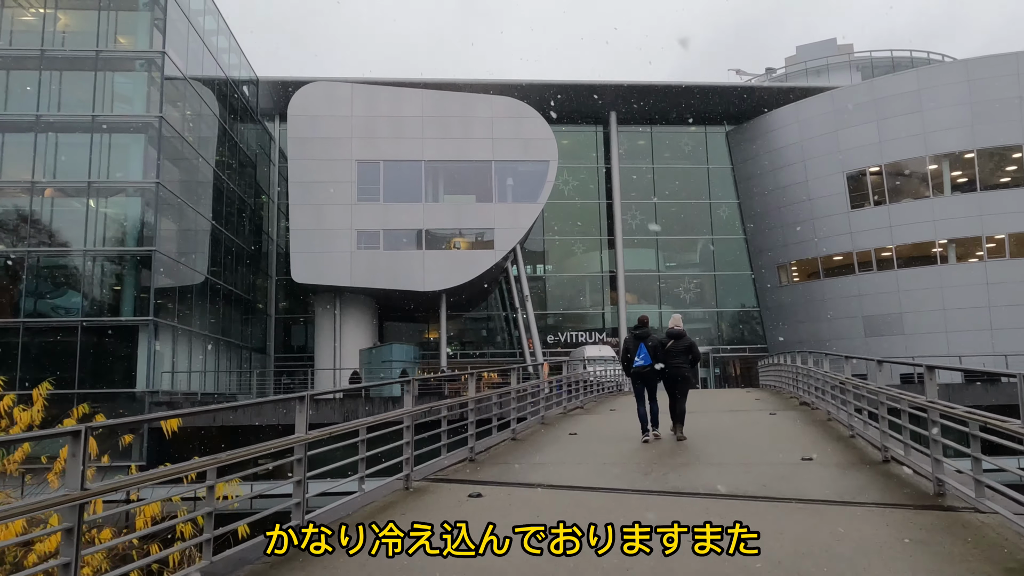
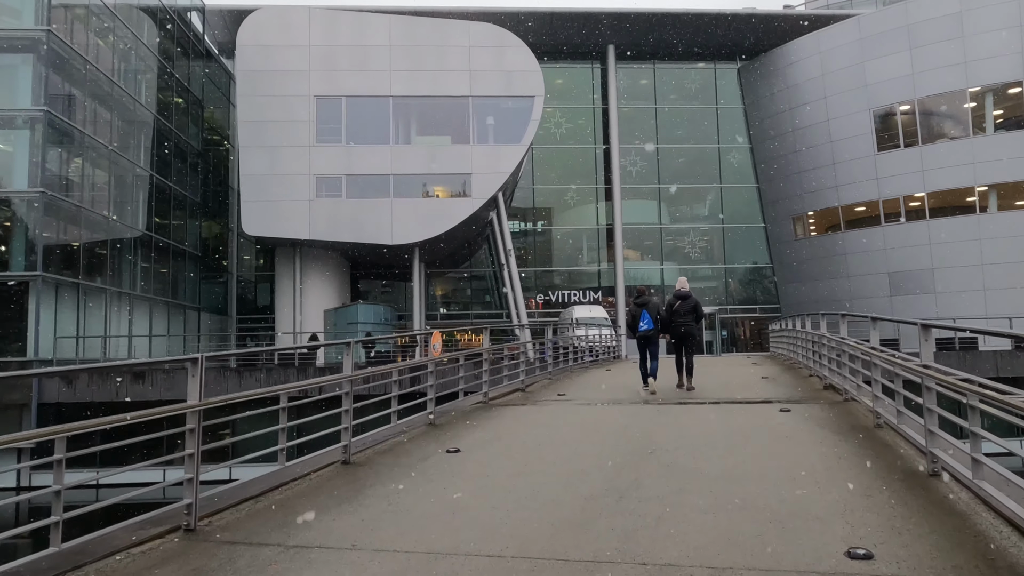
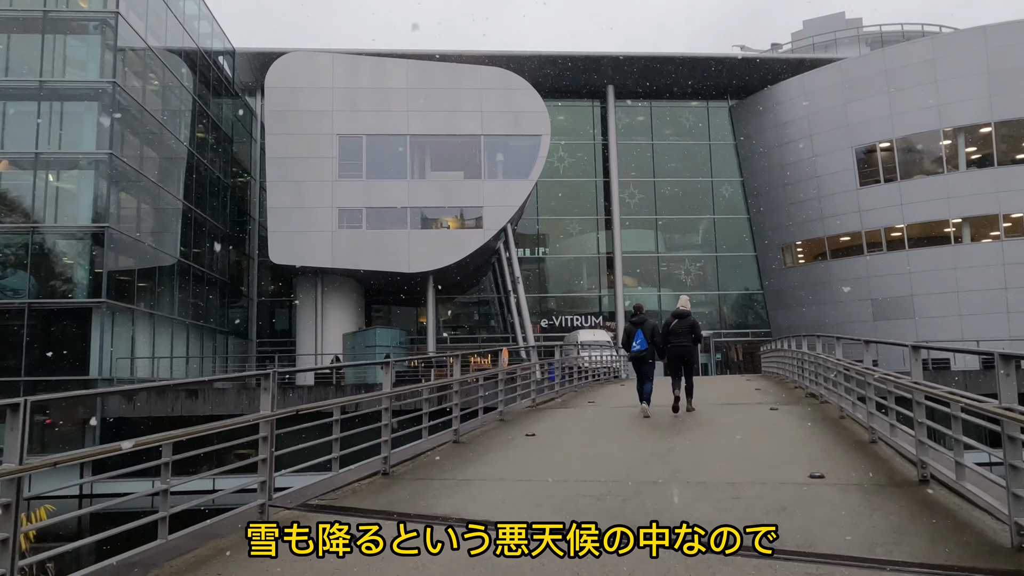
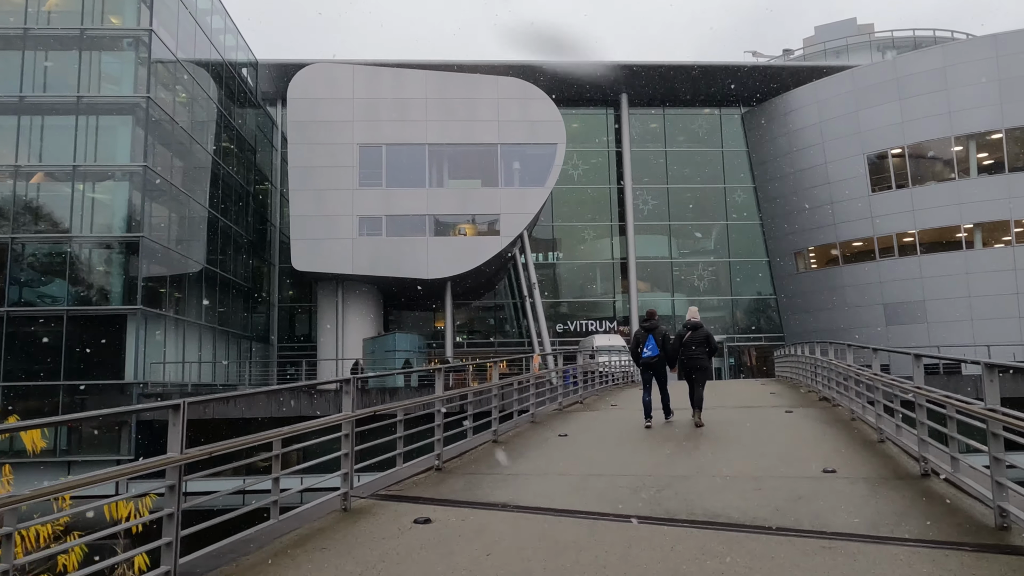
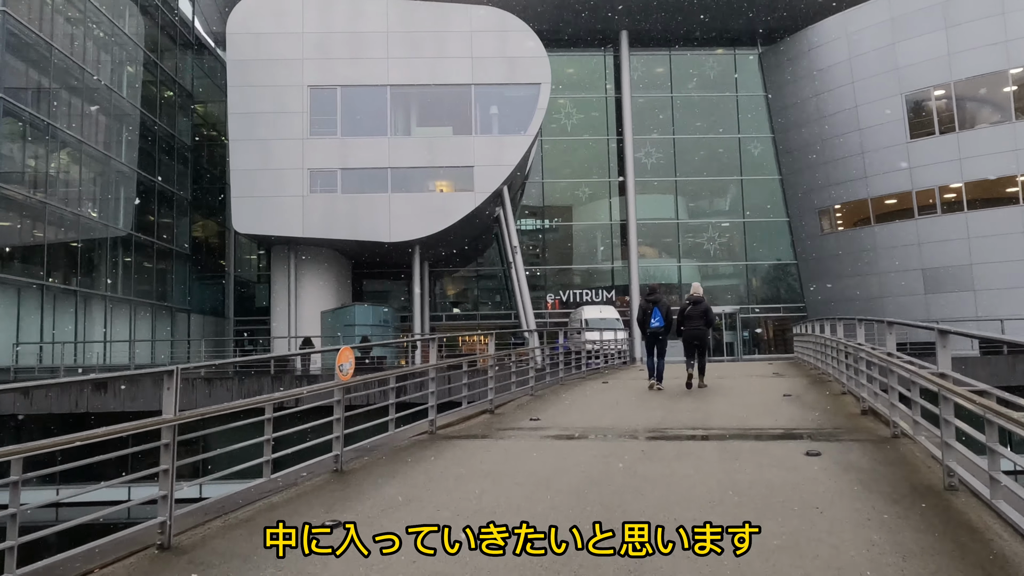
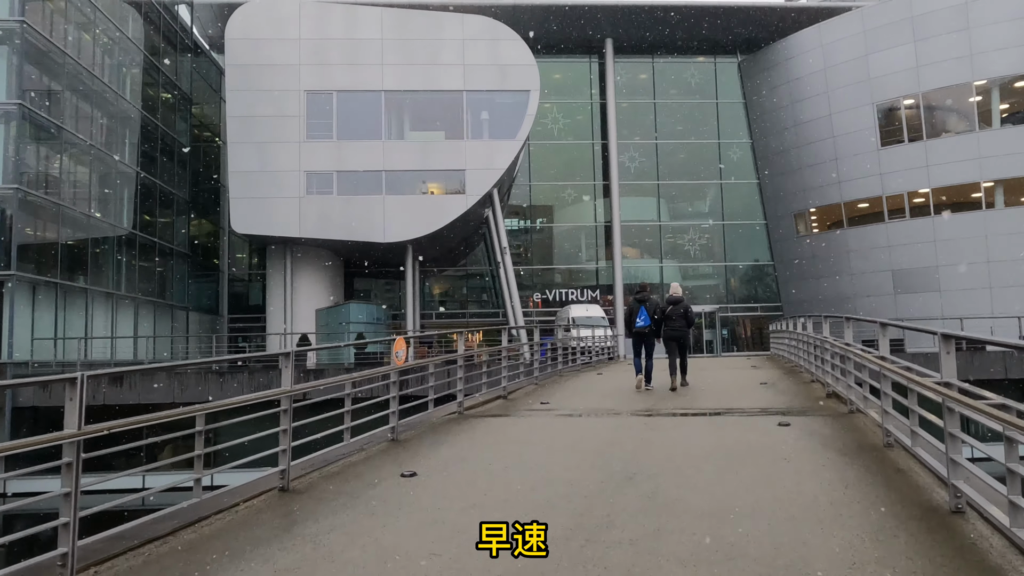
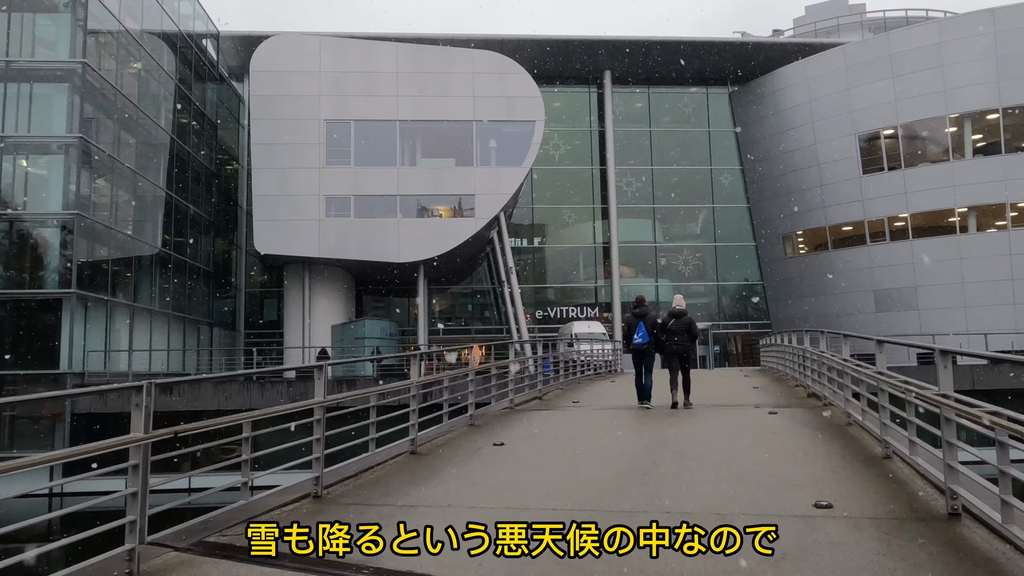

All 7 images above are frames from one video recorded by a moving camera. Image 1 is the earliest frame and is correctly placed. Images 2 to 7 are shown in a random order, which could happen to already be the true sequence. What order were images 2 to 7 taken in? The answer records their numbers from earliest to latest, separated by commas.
4, 3, 7, 2, 6, 5
